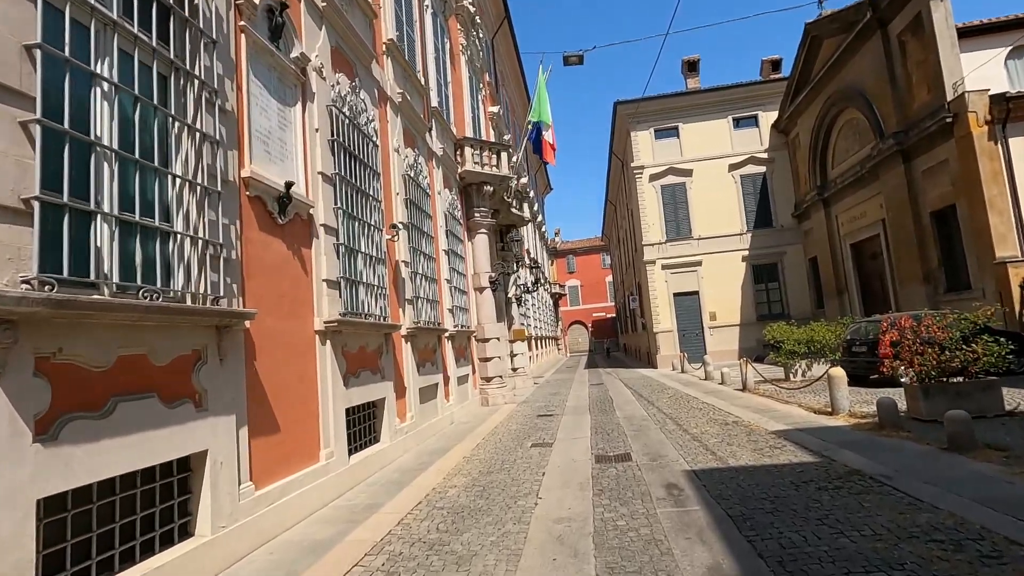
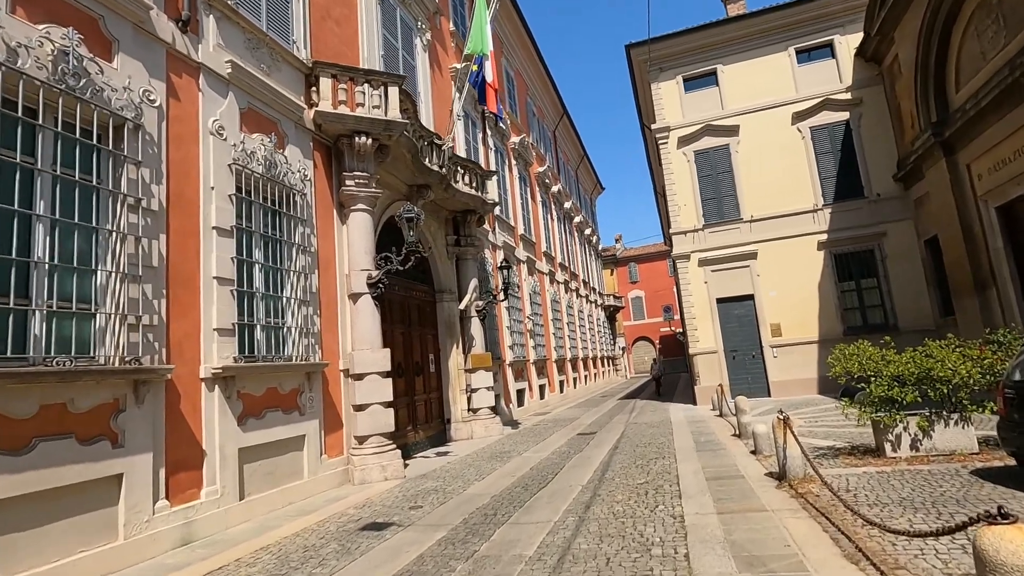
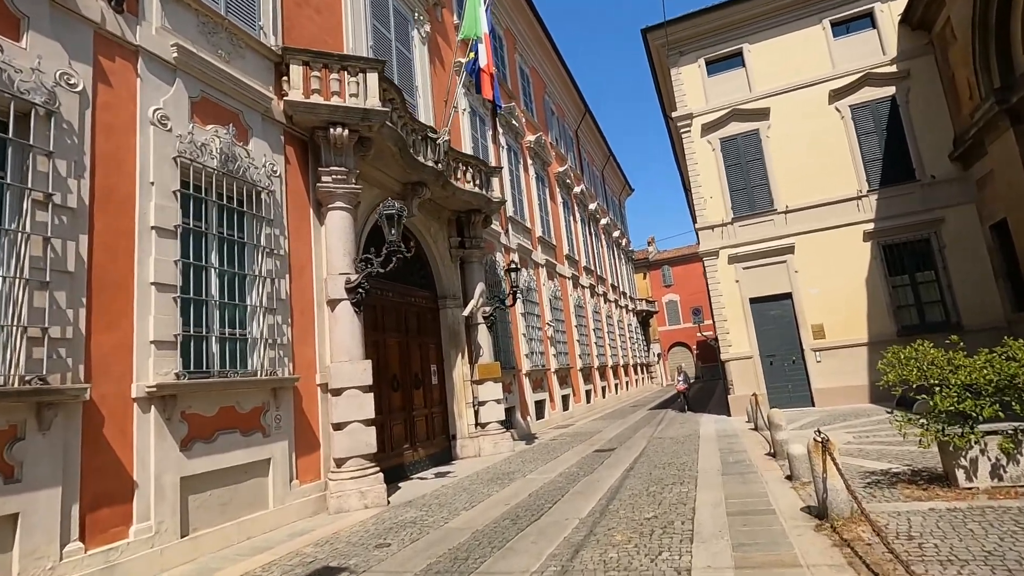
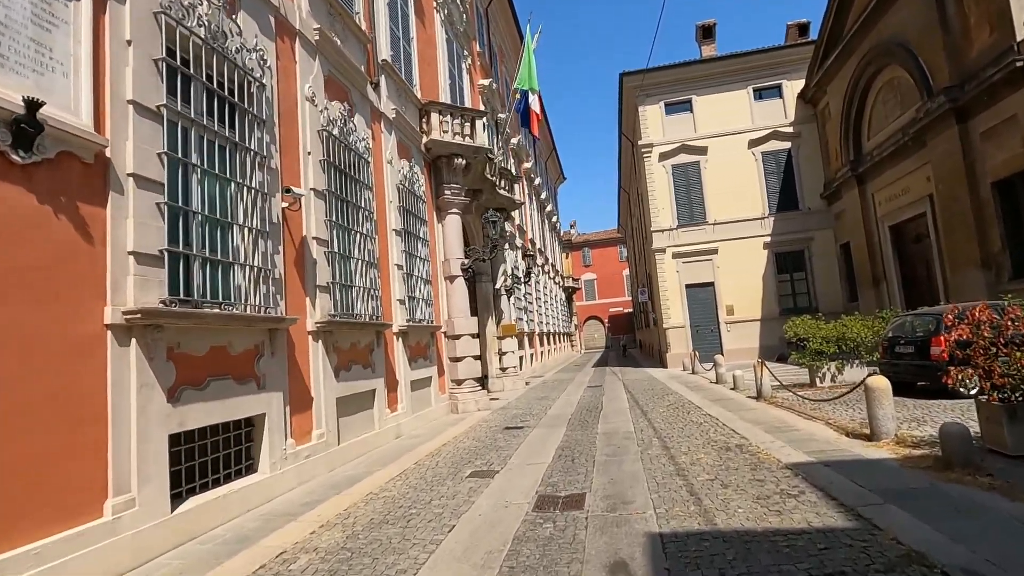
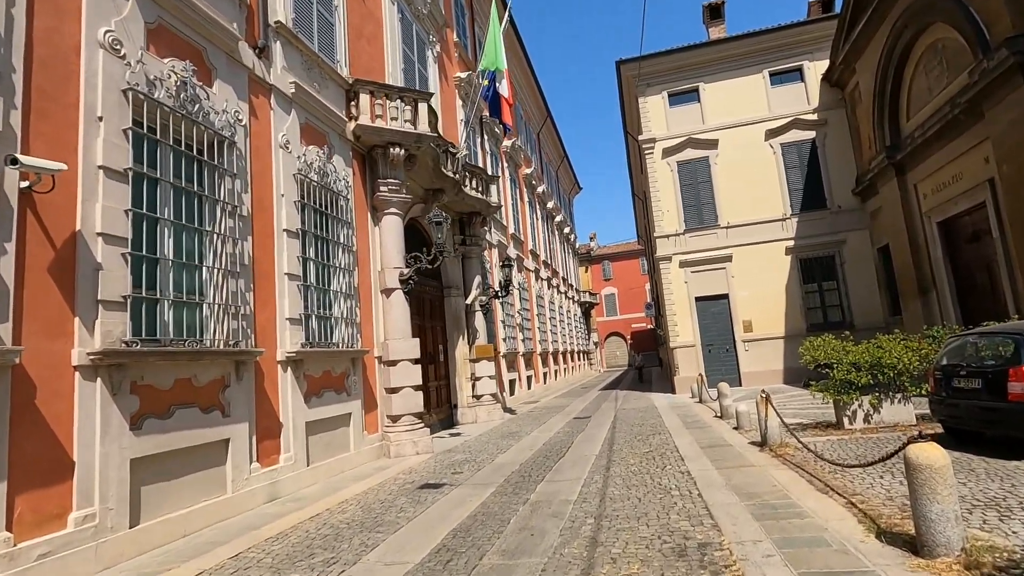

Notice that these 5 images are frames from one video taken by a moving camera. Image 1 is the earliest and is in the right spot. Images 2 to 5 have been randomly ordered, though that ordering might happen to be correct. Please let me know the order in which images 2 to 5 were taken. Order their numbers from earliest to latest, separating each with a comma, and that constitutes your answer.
4, 5, 2, 3
